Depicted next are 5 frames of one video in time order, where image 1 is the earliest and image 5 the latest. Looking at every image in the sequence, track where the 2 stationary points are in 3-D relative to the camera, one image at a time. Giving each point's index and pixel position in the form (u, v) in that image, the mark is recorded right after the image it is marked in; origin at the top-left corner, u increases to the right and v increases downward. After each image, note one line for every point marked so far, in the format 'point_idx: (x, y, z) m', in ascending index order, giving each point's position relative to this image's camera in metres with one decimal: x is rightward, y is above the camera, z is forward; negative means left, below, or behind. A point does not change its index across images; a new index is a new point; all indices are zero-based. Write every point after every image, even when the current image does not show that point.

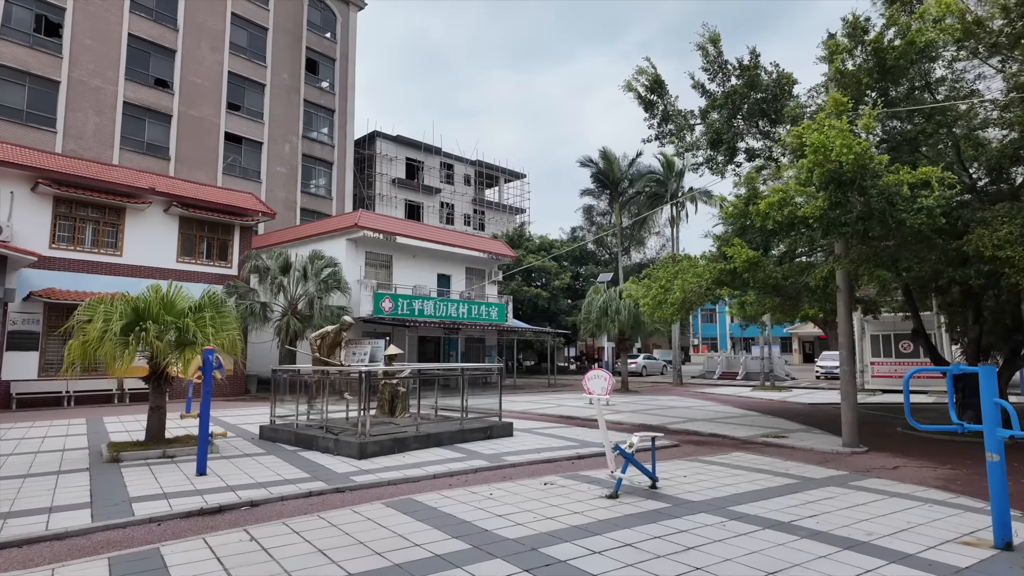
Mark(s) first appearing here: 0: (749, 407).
0: (+7.1, -3.6, +17.9) m
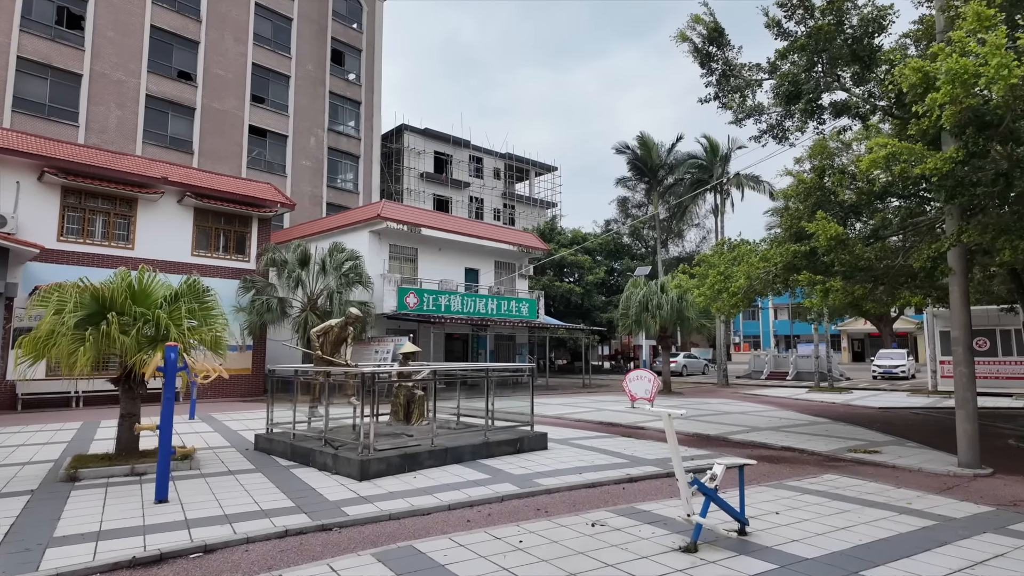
0: (+8.0, -3.3, +15.9) m
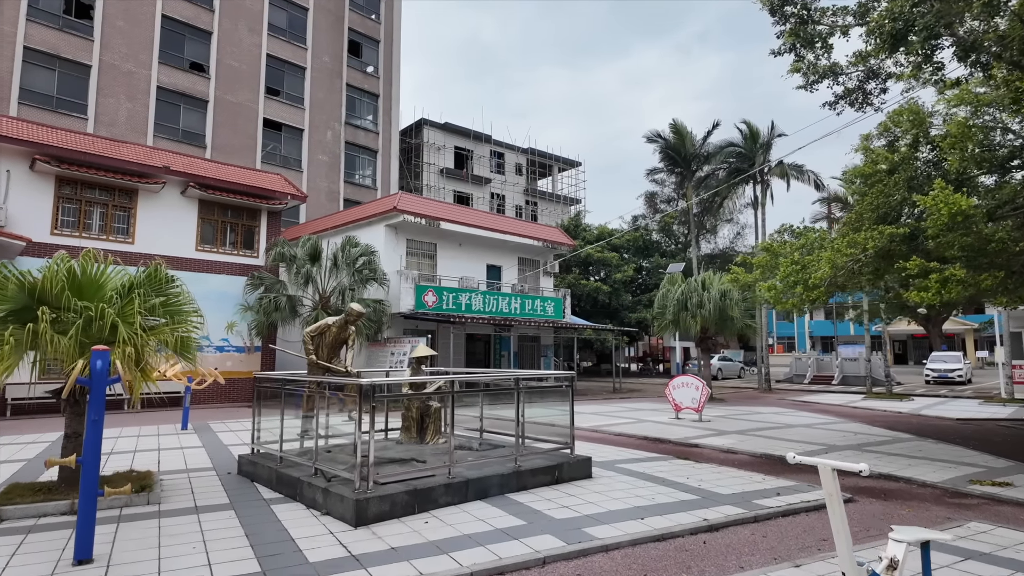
0: (+8.6, -3.2, +13.9) m
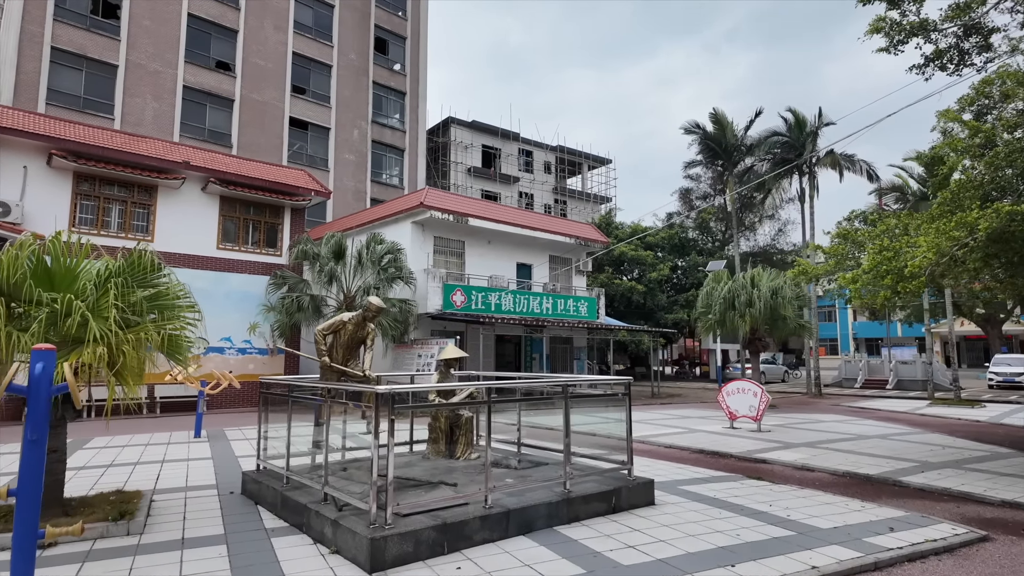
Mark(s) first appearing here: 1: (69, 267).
0: (+9.4, -3.1, +12.3) m
1: (-3.8, +0.2, +5.1) m
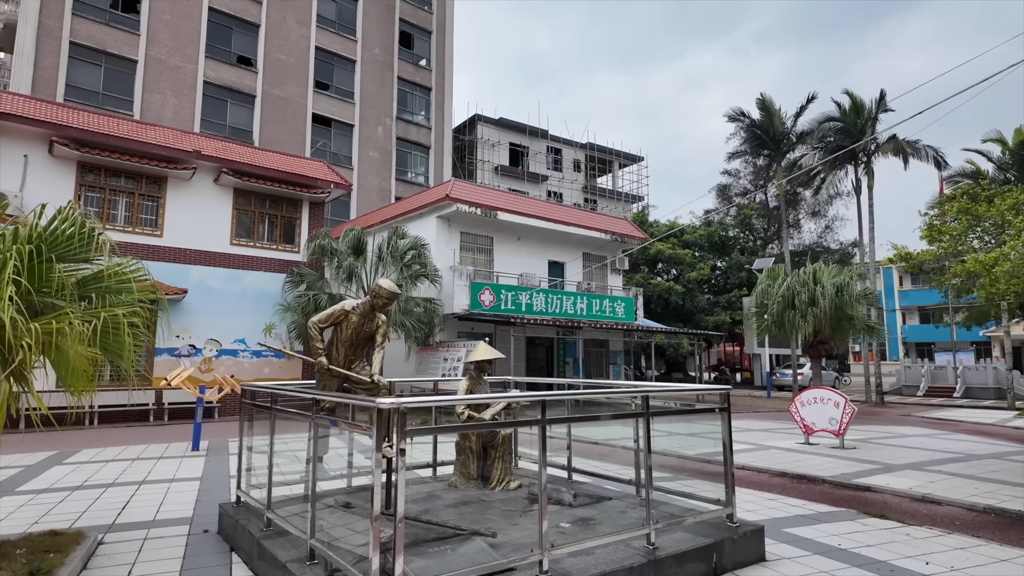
0: (+10.1, -2.9, +10.3) m
1: (-3.4, +0.4, +3.7) m
